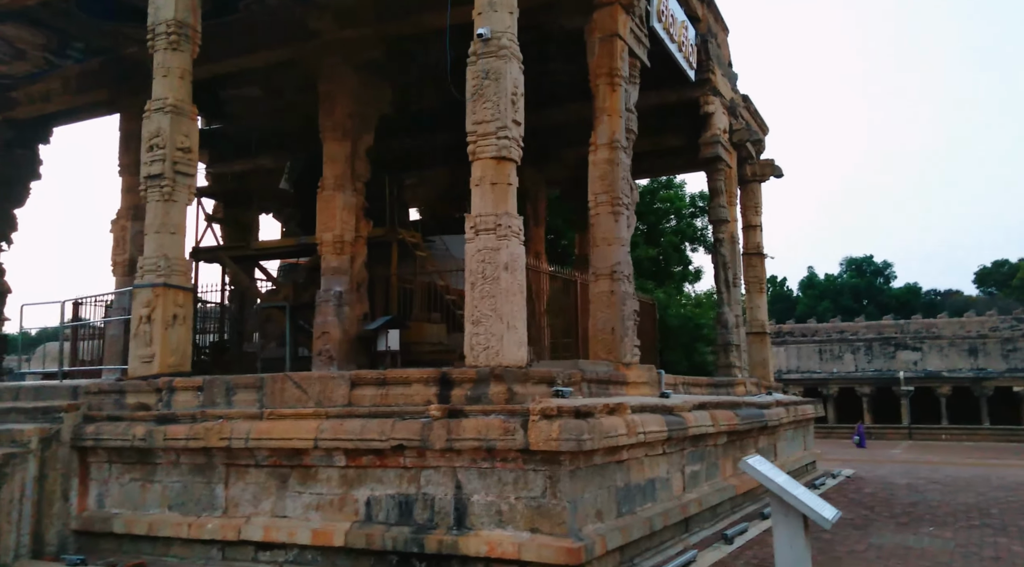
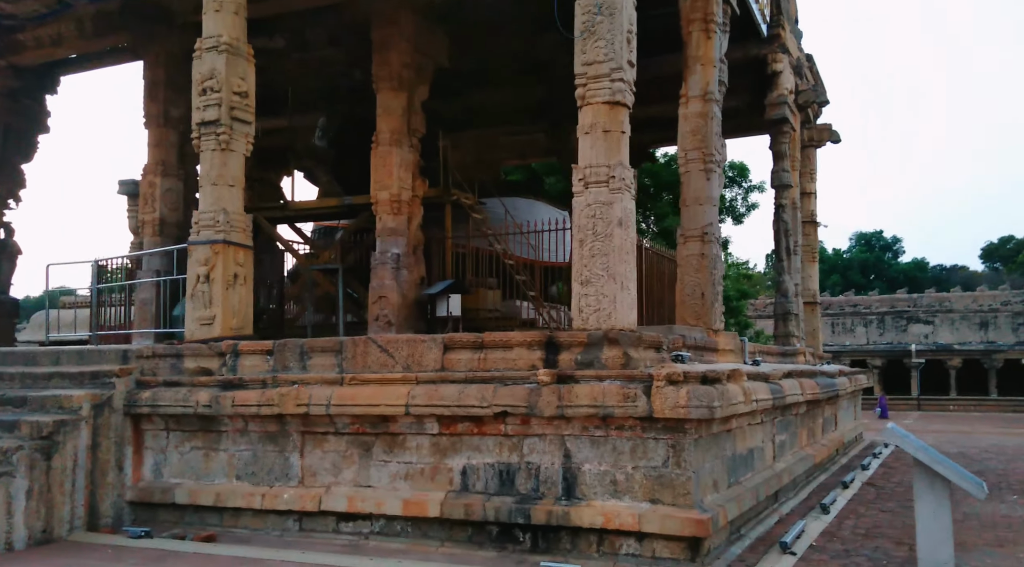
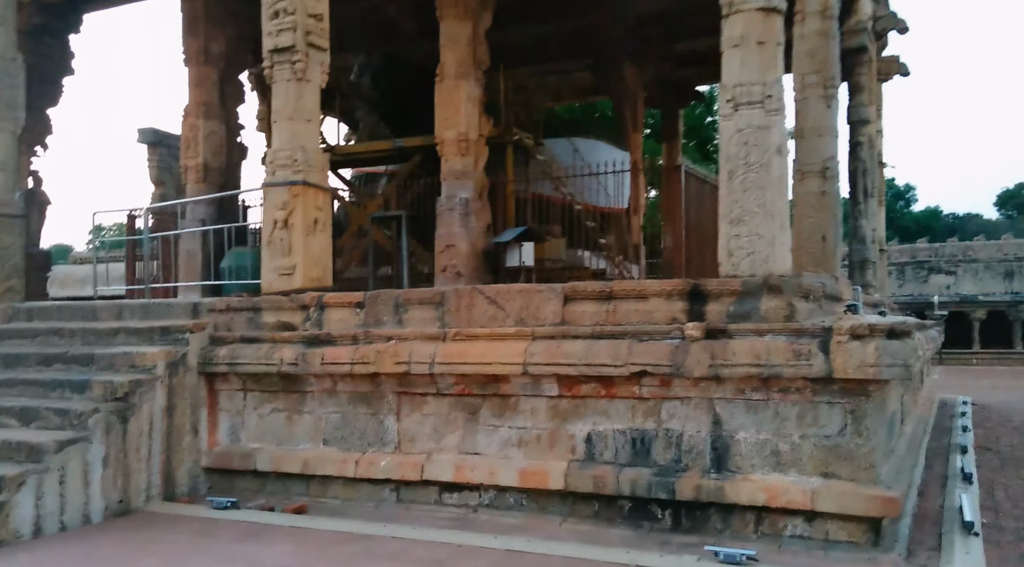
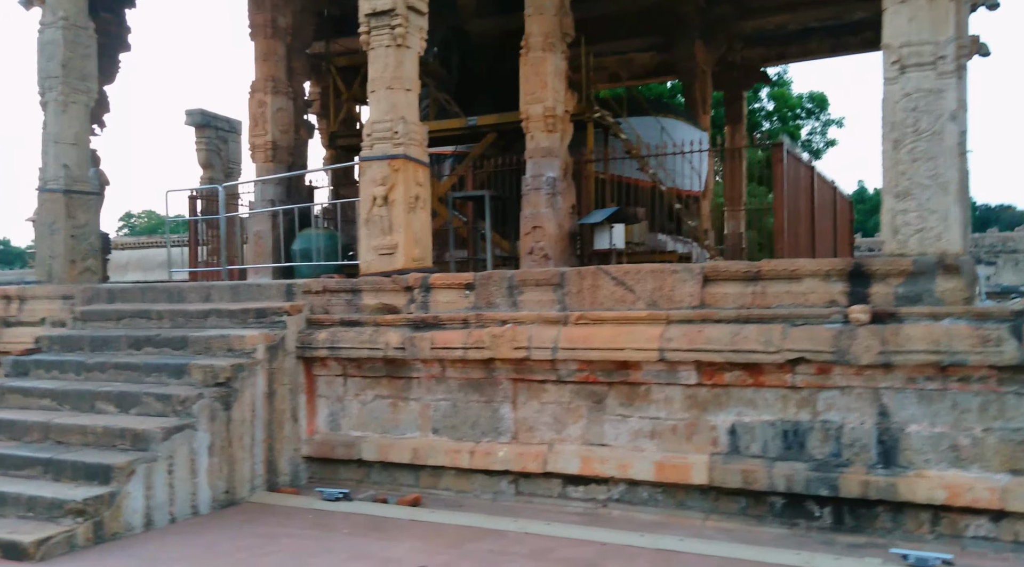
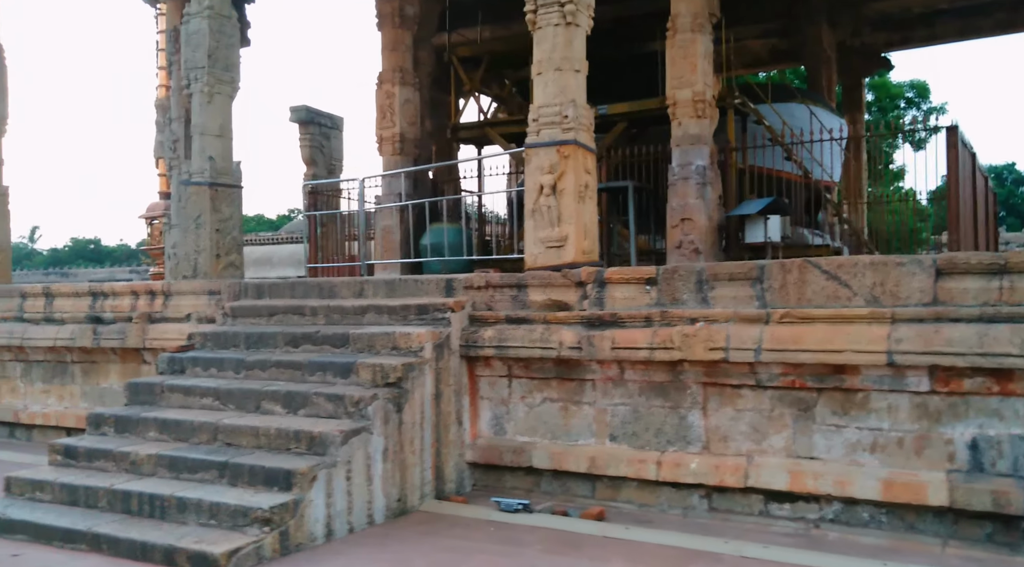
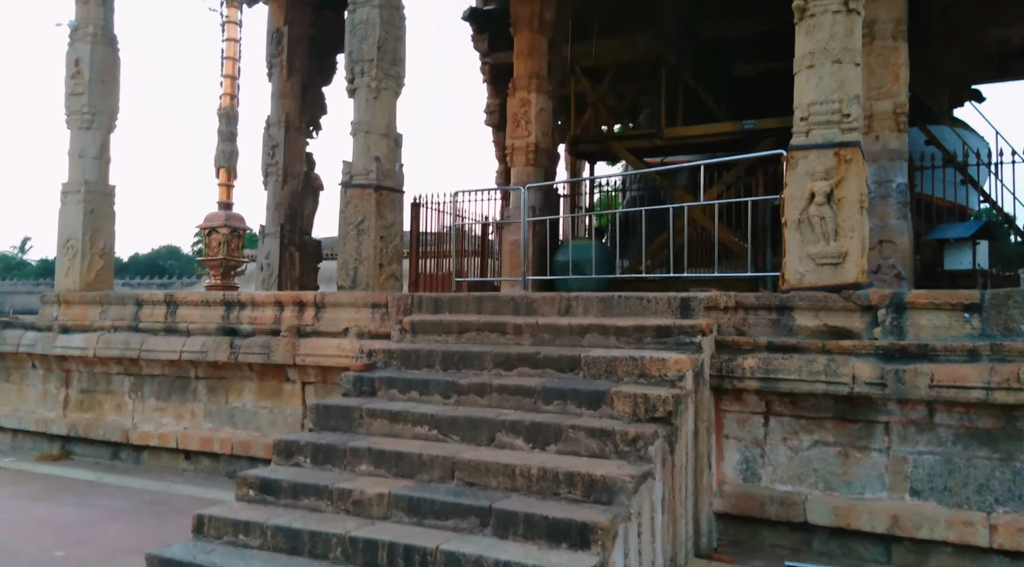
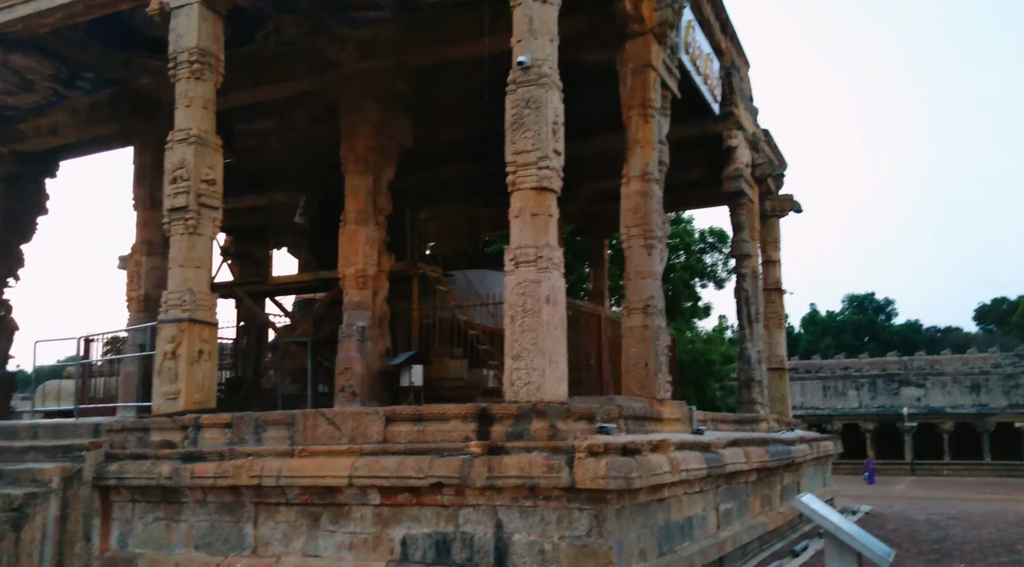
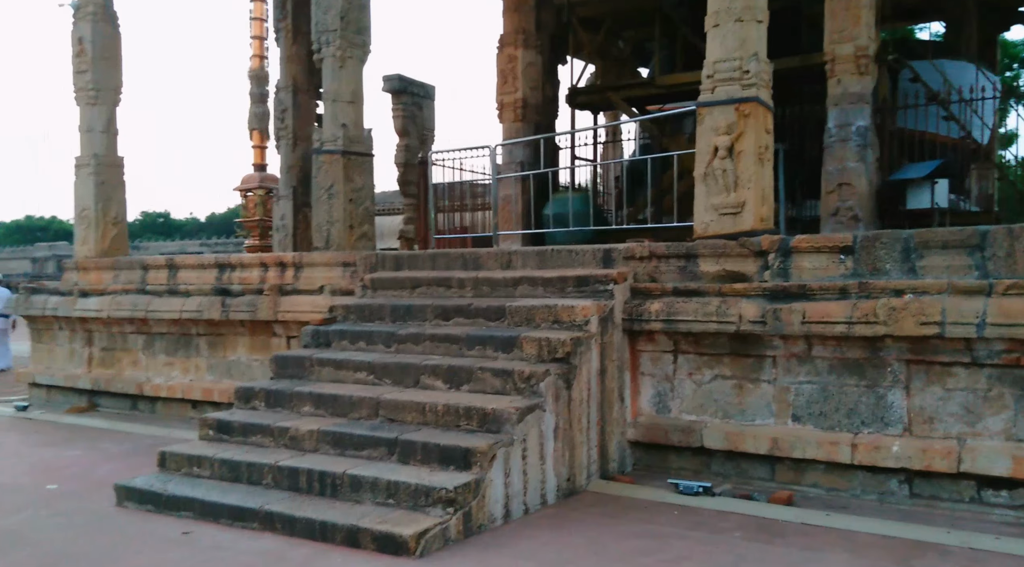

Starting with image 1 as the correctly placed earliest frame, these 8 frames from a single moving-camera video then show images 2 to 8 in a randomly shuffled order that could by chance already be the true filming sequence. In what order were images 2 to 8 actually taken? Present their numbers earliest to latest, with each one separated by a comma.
7, 2, 3, 4, 5, 8, 6
